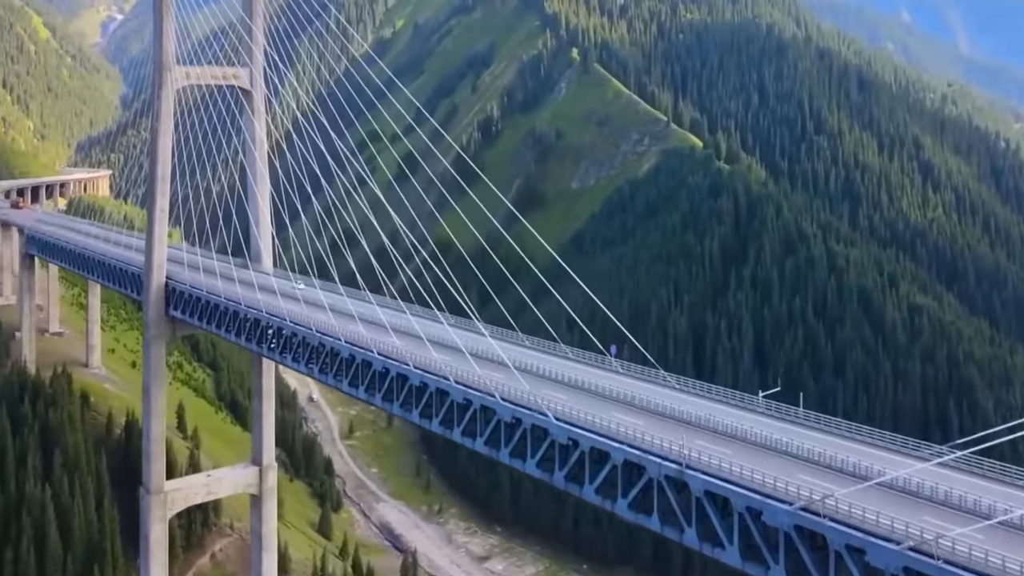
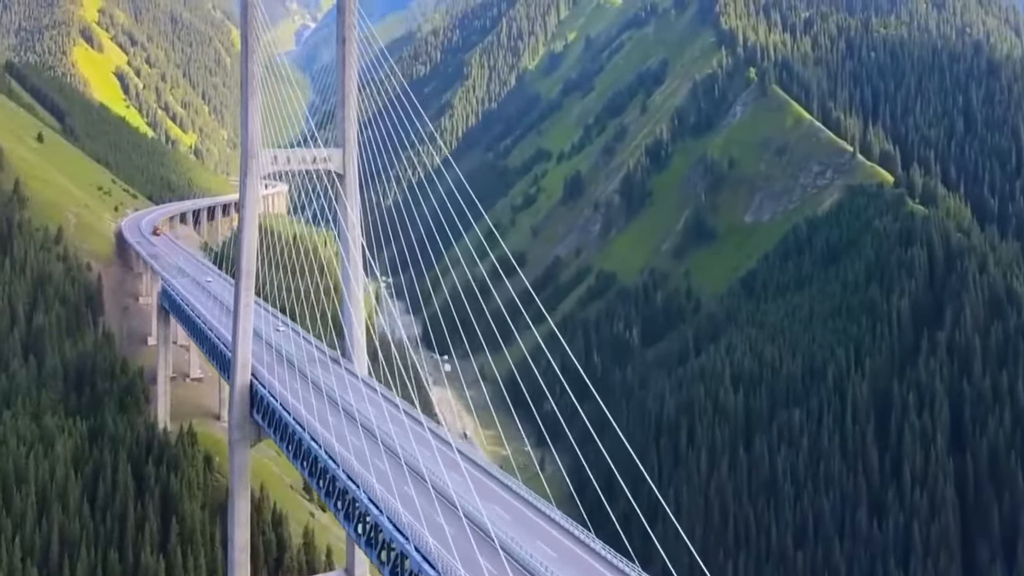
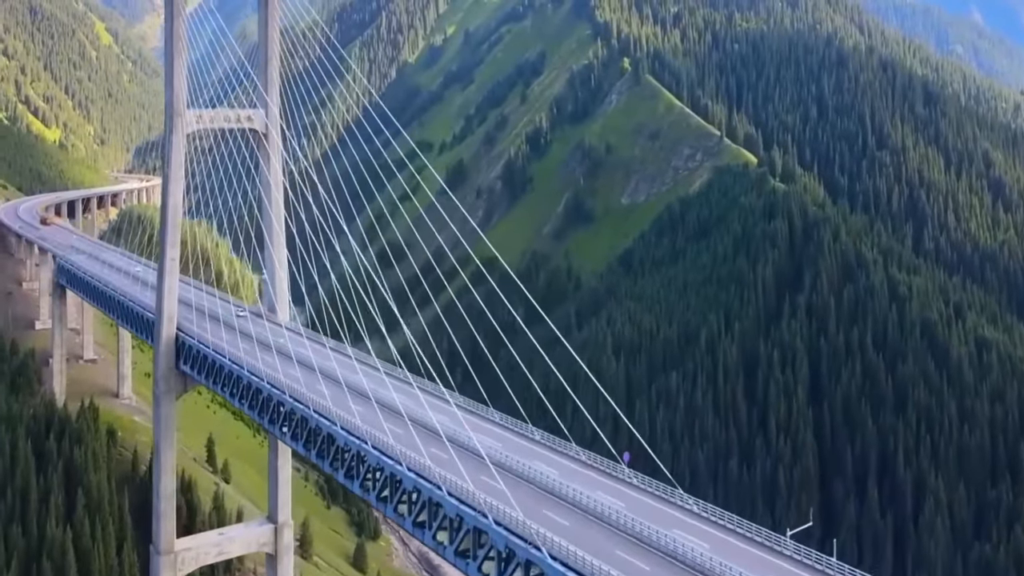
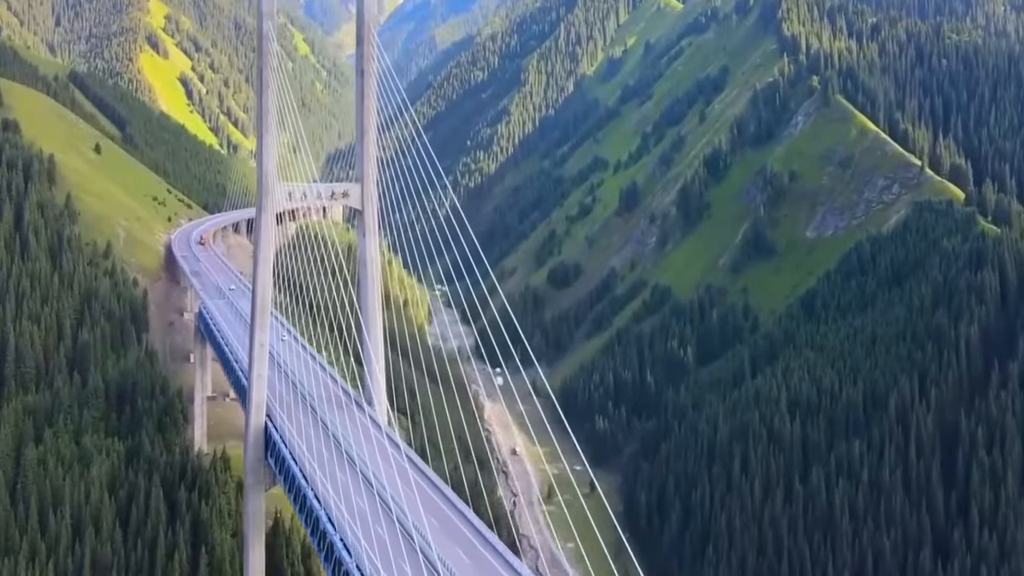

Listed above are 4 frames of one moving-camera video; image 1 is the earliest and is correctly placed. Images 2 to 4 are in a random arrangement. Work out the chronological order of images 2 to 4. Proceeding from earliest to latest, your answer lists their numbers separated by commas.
3, 2, 4
